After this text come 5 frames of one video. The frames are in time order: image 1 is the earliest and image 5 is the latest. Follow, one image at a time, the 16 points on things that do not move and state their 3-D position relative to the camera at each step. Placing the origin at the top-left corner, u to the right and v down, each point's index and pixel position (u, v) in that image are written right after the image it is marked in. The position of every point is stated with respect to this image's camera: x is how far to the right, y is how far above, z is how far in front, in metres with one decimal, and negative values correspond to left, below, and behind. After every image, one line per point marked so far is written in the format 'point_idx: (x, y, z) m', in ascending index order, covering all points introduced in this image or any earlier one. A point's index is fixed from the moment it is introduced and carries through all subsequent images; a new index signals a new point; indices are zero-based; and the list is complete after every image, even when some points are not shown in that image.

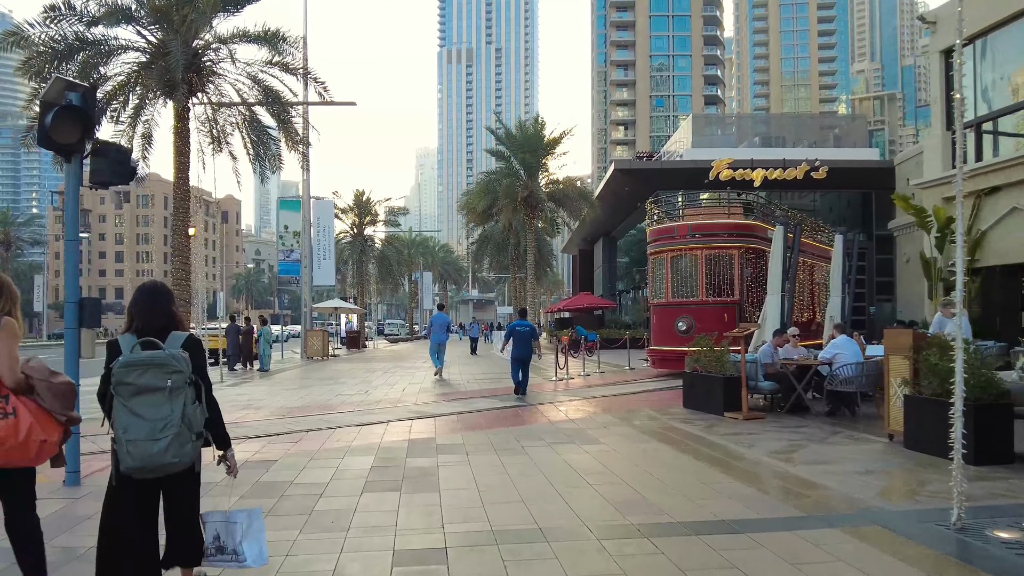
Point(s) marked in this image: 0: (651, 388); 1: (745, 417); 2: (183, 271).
0: (+2.6, -1.9, +12.8) m
1: (+3.1, -1.8, +9.1) m
2: (-7.9, +0.4, +16.2) m
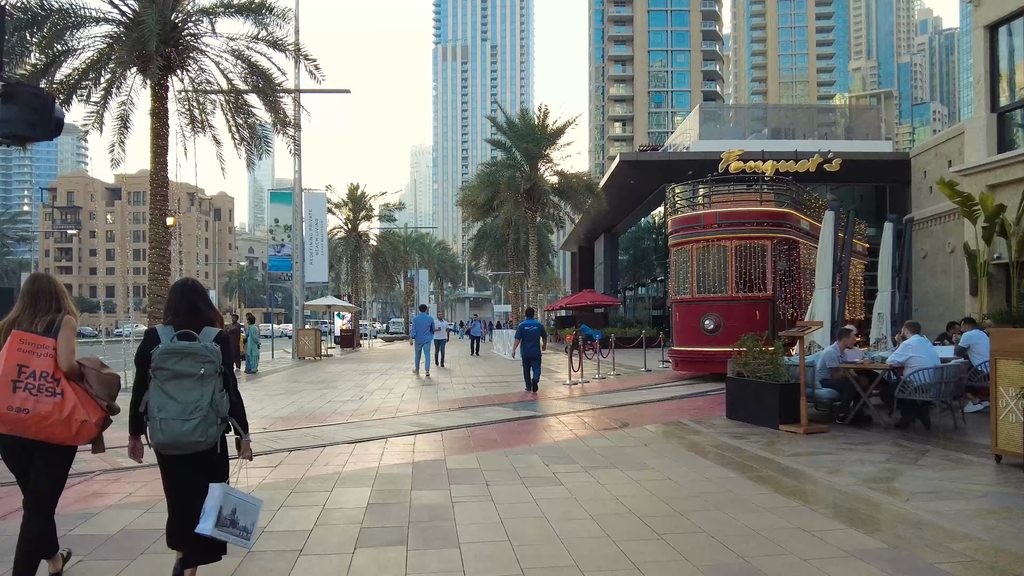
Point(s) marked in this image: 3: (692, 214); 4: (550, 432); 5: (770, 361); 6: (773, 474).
0: (+2.8, -1.8, +11.5) m
1: (+3.4, -1.7, +7.7) m
2: (-7.7, +0.5, +14.8) m
3: (+3.7, +1.5, +13.6) m
4: (+0.5, -1.7, +8.0) m
5: (+3.2, -0.9, +8.2) m
6: (+2.3, -1.6, +6.0) m
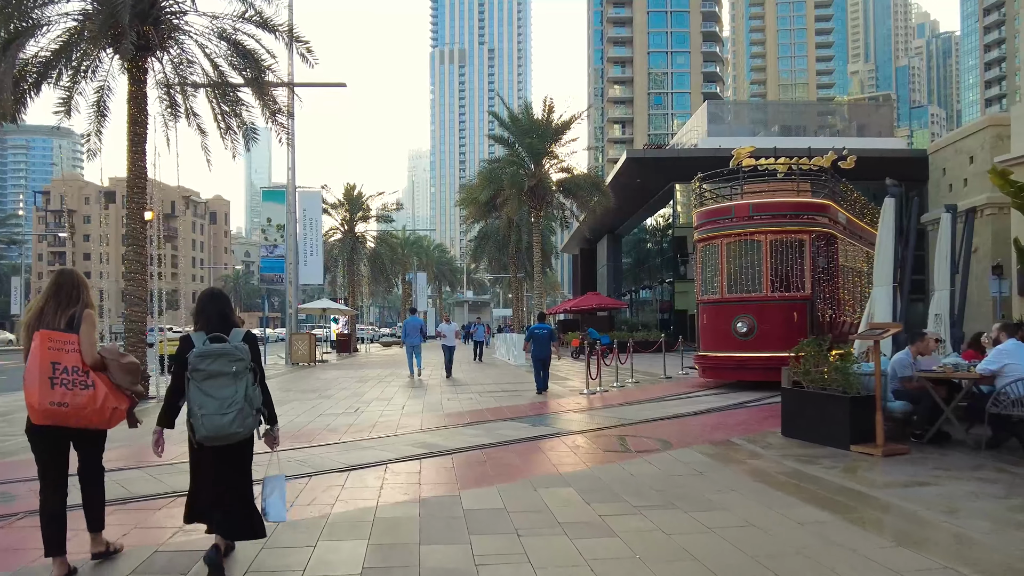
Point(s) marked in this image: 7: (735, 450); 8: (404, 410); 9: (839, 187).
0: (+3.0, -1.8, +10.2) m
1: (+3.6, -1.6, +6.5) m
2: (-7.5, +0.5, +13.5) m
3: (+3.9, +1.5, +12.4) m
4: (+0.7, -1.7, +6.7) m
5: (+3.4, -0.8, +7.0) m
6: (+2.5, -1.6, +4.7) m
7: (+2.3, -1.7, +6.9) m
8: (-1.6, -1.9, +10.2) m
9: (+6.4, +2.0, +13.2) m
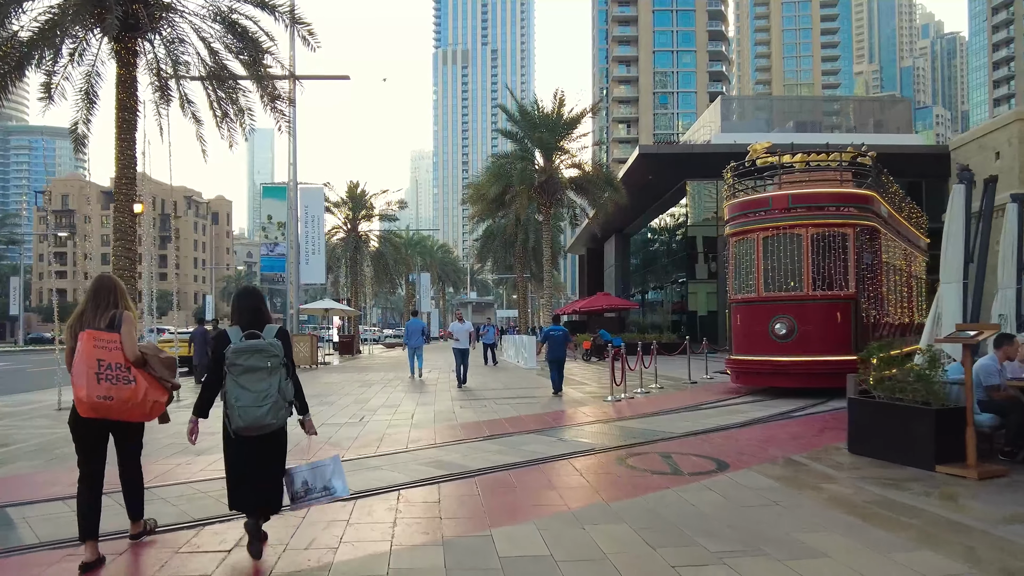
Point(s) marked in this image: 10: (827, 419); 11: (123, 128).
0: (+3.3, -1.7, +9.3) m
1: (+3.9, -1.6, +5.6) m
2: (-7.2, +0.5, +12.6) m
3: (+4.2, +1.6, +11.4) m
4: (+1.0, -1.6, +5.8) m
5: (+3.7, -0.8, +6.0) m
6: (+2.8, -1.5, +3.8) m
7: (+2.5, -1.6, +5.9) m
8: (-1.3, -1.8, +9.2) m
9: (+6.7, +2.0, +12.3) m
10: (+4.0, -1.7, +8.5) m
11: (-7.3, +3.0, +12.7) m
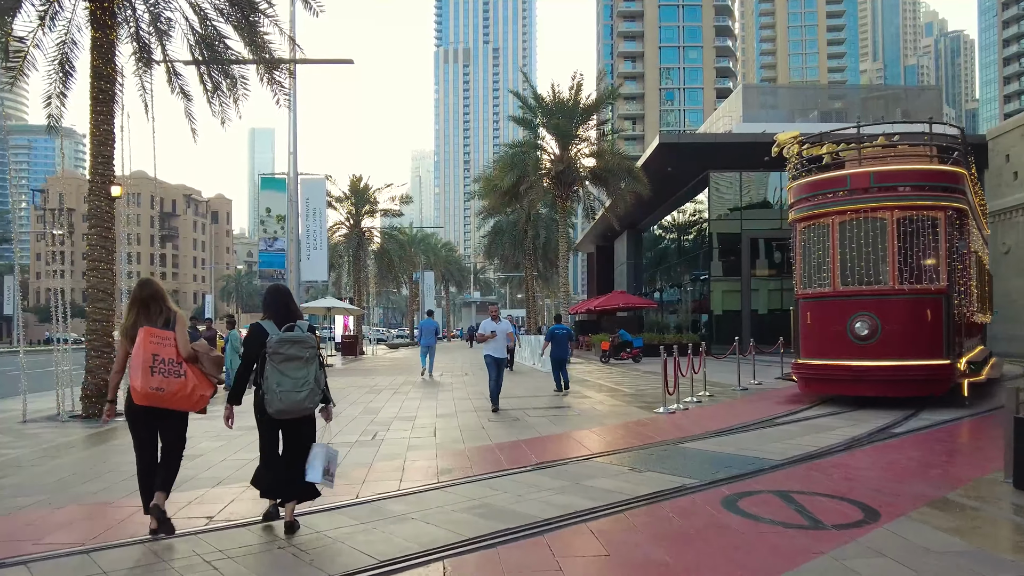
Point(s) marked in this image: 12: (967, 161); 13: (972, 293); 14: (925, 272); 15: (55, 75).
0: (+3.8, -1.6, +7.7) m
1: (+4.4, -1.5, +4.0) m
2: (-6.7, +0.6, +11.1) m
3: (+4.7, +1.7, +9.9) m
4: (+1.4, -1.5, +4.2) m
5: (+4.1, -0.7, +4.5) m
6: (+3.3, -1.4, +2.2) m
7: (+3.0, -1.5, +4.4) m
8: (-0.9, -1.7, +7.7) m
9: (+7.2, +2.1, +10.7) m
10: (+4.5, -1.6, +7.0) m
11: (-6.8, +3.1, +11.1) m
12: (+7.3, +2.1, +10.8) m
13: (+7.2, -0.1, +10.4) m
14: (+5.7, +0.2, +9.3) m
15: (-8.5, +3.9, +12.4) m
